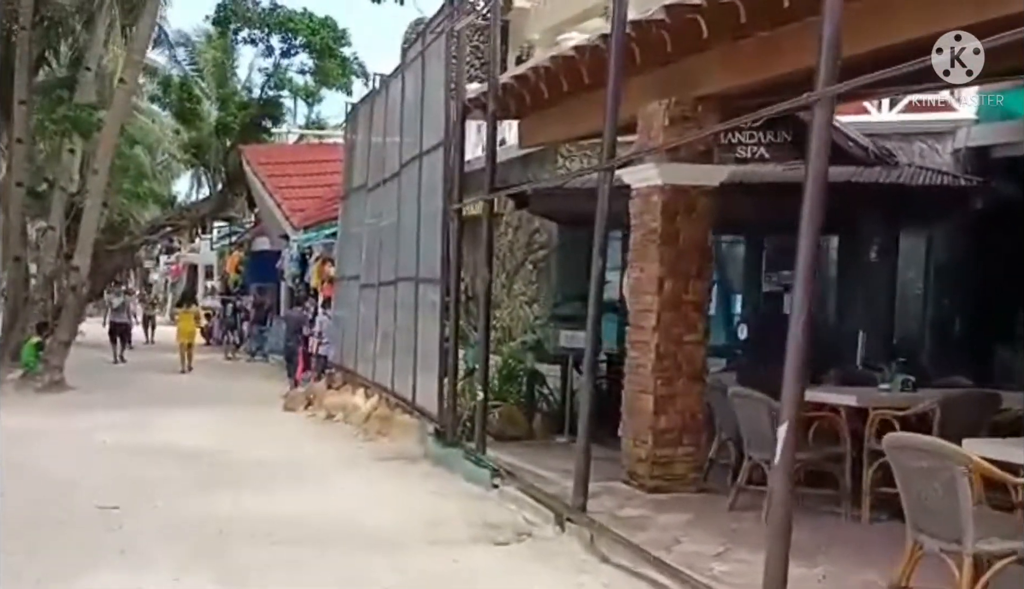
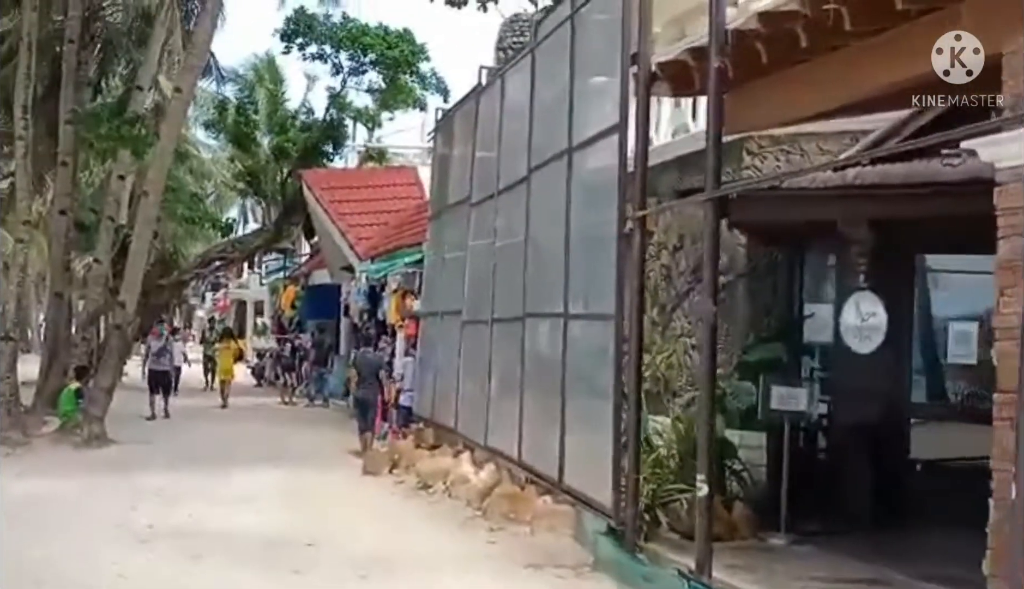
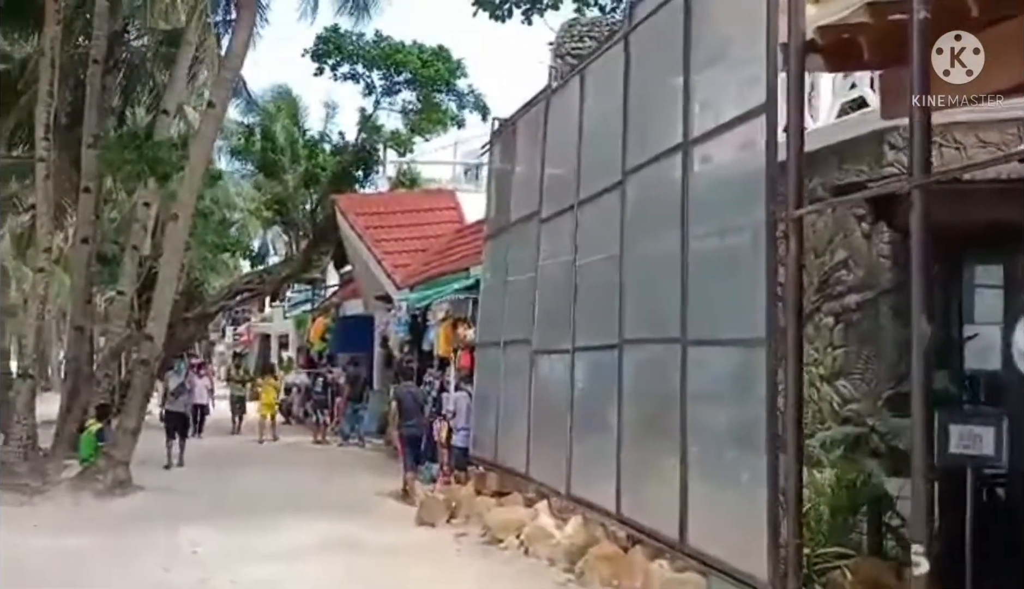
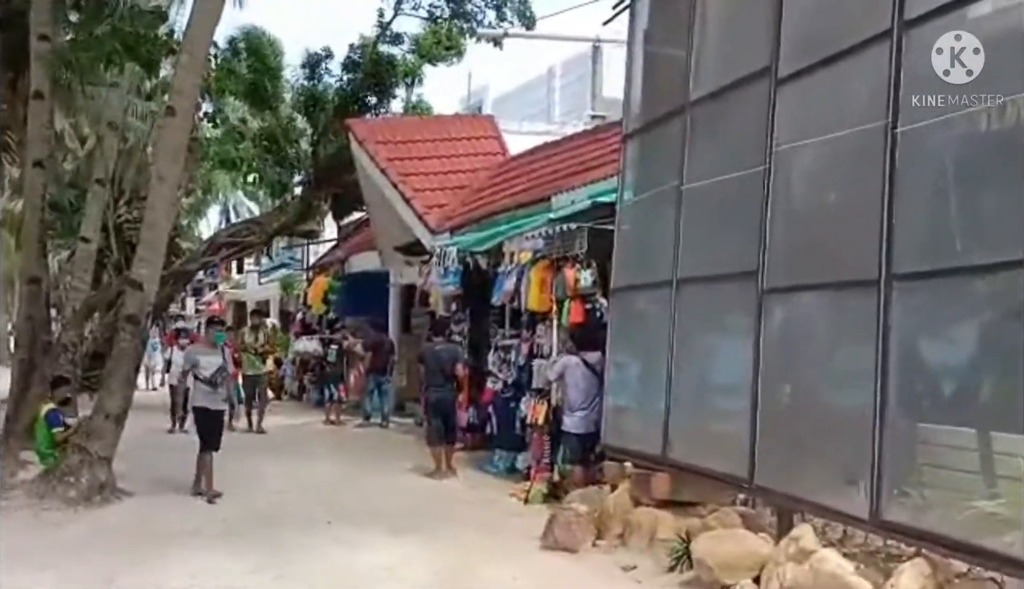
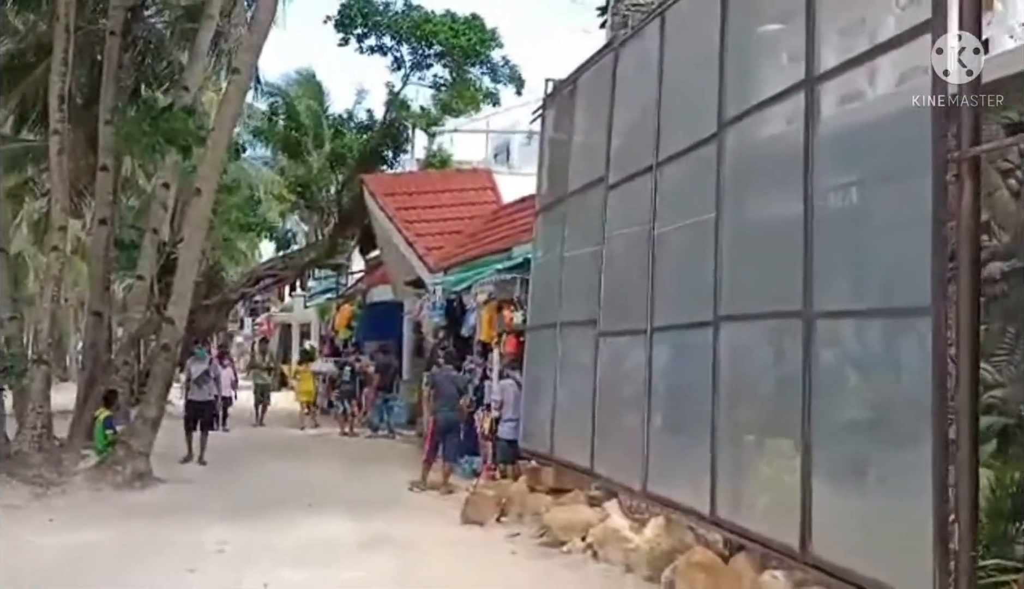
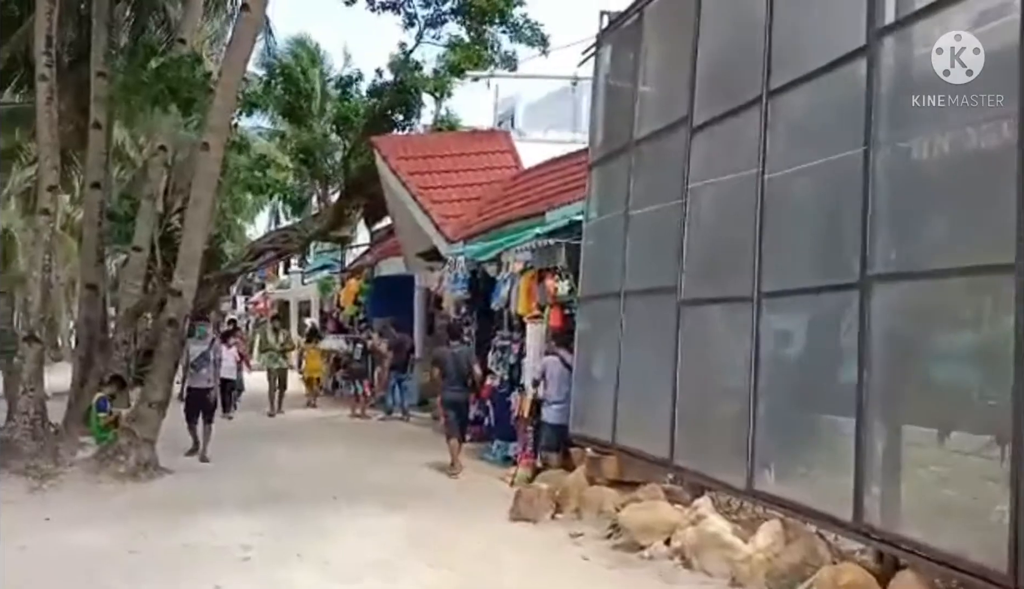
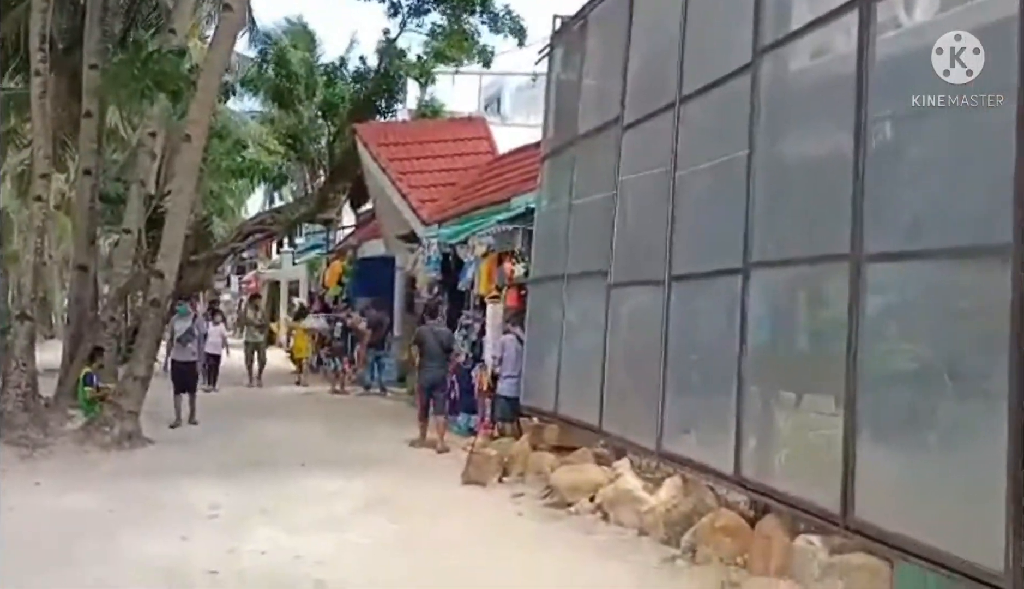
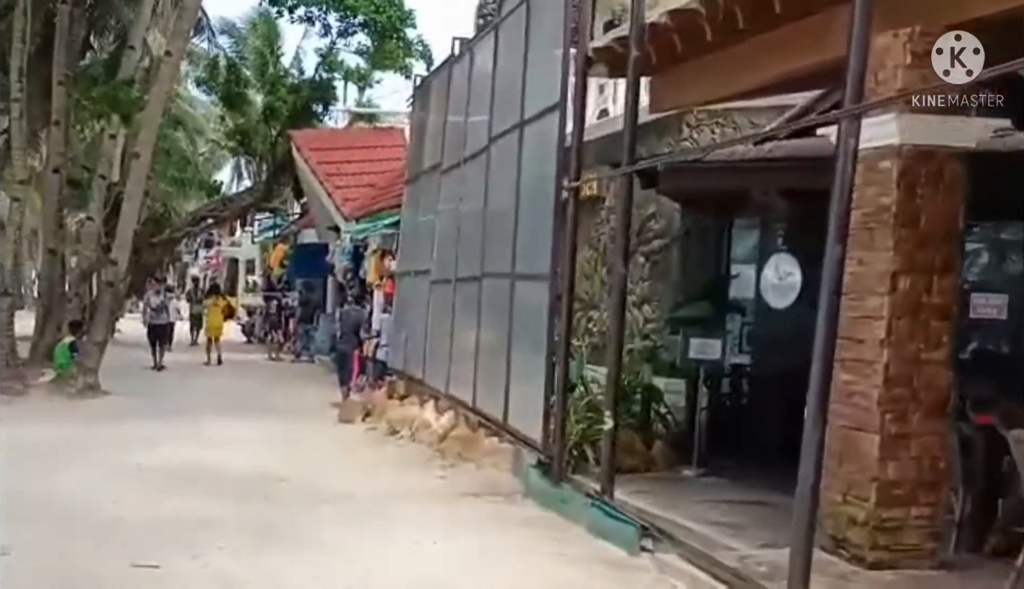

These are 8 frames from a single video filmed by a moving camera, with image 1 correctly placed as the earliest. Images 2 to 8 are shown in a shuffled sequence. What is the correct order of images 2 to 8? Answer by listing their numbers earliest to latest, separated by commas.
8, 2, 3, 5, 7, 6, 4
